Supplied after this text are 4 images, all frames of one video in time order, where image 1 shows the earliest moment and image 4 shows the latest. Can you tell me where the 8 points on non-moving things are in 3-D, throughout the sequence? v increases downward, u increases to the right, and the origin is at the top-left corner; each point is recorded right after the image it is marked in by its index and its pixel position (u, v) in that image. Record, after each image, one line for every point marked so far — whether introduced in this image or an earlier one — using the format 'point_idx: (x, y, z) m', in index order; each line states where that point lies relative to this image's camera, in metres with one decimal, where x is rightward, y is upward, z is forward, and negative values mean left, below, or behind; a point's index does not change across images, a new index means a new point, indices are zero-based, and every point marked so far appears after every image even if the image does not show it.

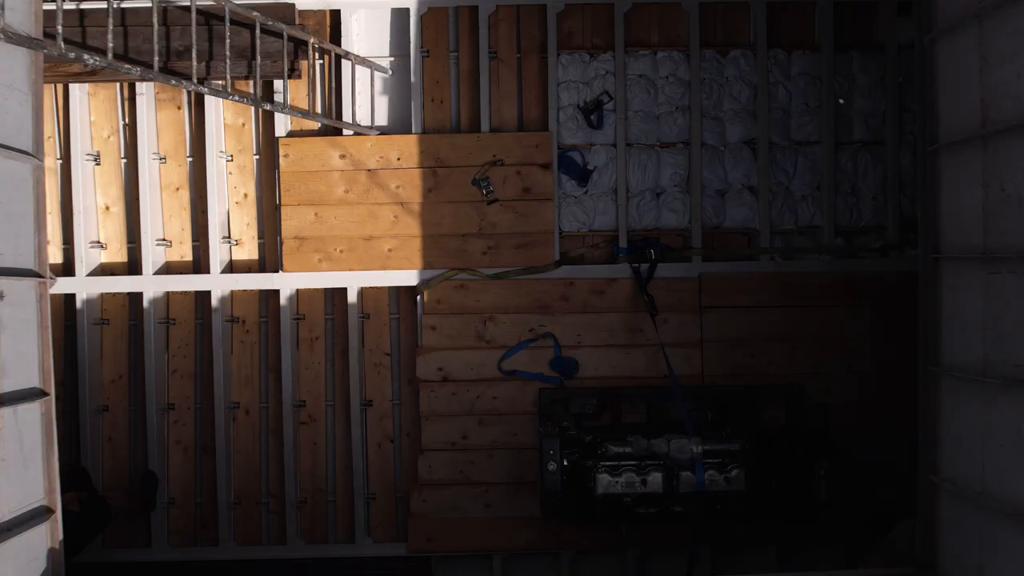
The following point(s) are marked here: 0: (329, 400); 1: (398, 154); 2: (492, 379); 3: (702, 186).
0: (-1.9, -1.2, +5.5) m
1: (-1.2, +1.4, +5.5) m
2: (-0.2, -0.9, +5.8) m
3: (+1.9, +1.1, +5.7) m
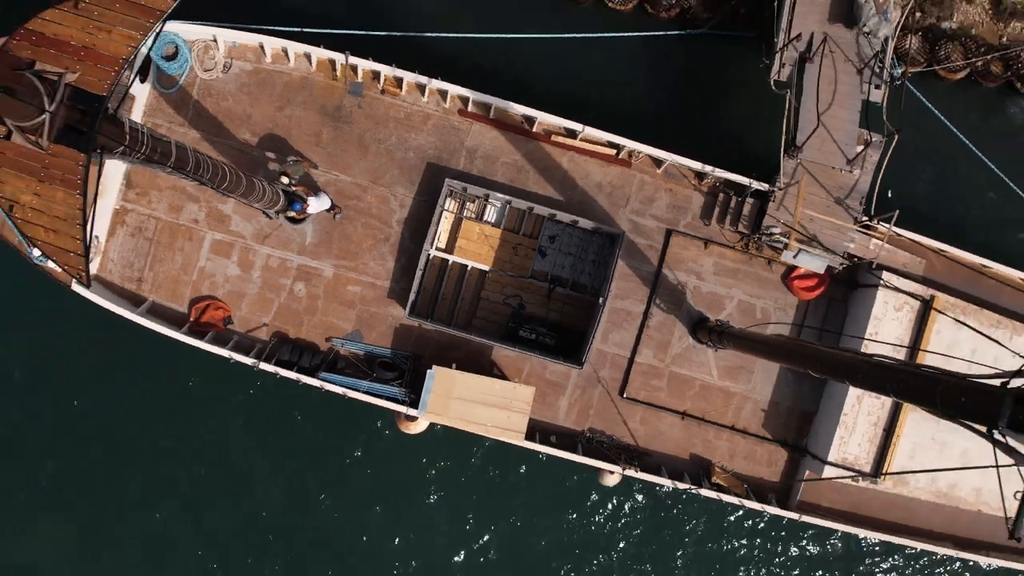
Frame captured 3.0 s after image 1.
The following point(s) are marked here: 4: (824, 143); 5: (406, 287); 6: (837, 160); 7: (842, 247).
0: (-2.2, -0.3, +21.4) m
1: (-0.6, +2.0, +21.4) m
2: (-0.4, -0.5, +21.7) m
3: (+2.2, +0.7, +21.5) m
4: (+9.8, +4.6, +19.2) m
5: (-3.6, 0.0, +20.0) m
6: (+10.2, +4.1, +19.1) m
7: (+10.4, +1.3, +19.1) m
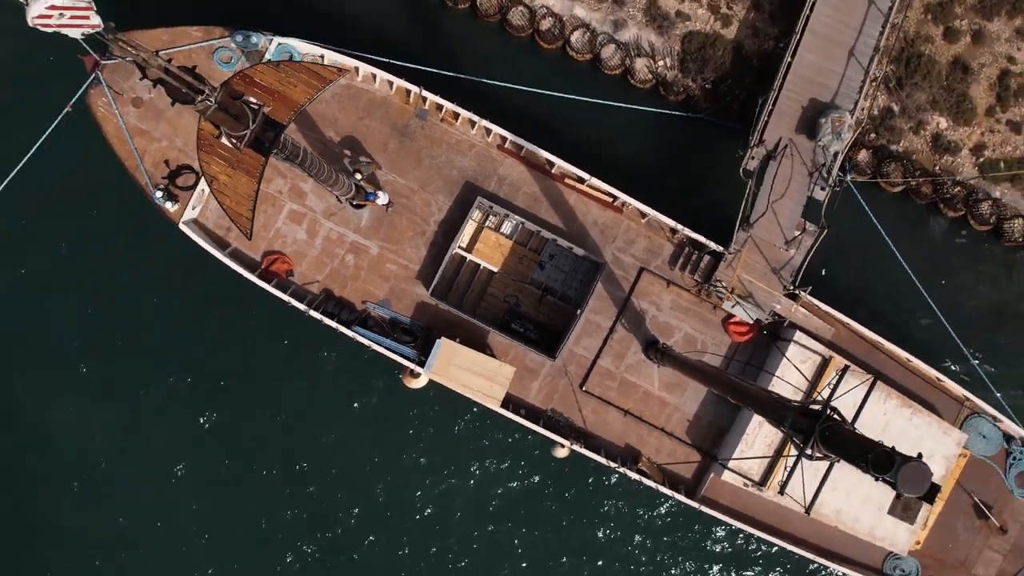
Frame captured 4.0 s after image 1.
0: (-2.1, +0.1, +26.9) m
1: (-0.2, +2.0, +26.9) m
2: (-0.5, -0.5, +27.3) m
3: (+2.3, +0.2, +27.1) m
4: (+10.5, +2.6, +24.7) m
5: (-3.5, +0.6, +25.5) m
6: (+10.8, +2.0, +24.7) m
7: (+10.5, -0.7, +24.6) m
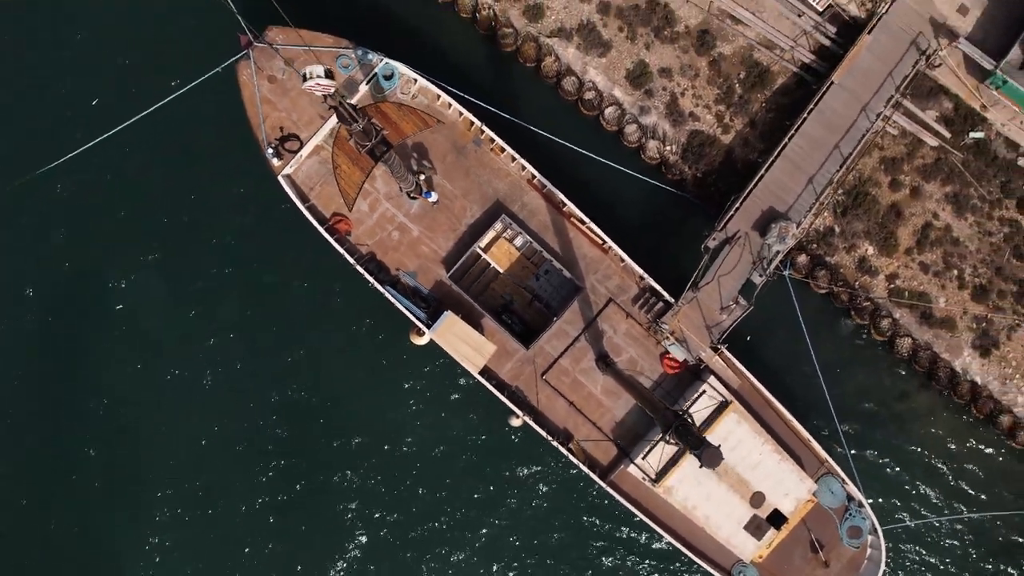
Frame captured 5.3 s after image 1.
0: (-2.2, +0.6, +34.6) m
1: (+0.2, +1.9, +34.6) m
2: (-0.7, -0.4, +34.9) m
3: (+2.2, -0.4, +34.7) m
4: (+10.7, -0.1, +32.4) m
5: (-3.3, +1.5, +33.2) m
6: (+10.9, -0.8, +32.3) m
7: (+9.9, -3.4, +32.2) m
